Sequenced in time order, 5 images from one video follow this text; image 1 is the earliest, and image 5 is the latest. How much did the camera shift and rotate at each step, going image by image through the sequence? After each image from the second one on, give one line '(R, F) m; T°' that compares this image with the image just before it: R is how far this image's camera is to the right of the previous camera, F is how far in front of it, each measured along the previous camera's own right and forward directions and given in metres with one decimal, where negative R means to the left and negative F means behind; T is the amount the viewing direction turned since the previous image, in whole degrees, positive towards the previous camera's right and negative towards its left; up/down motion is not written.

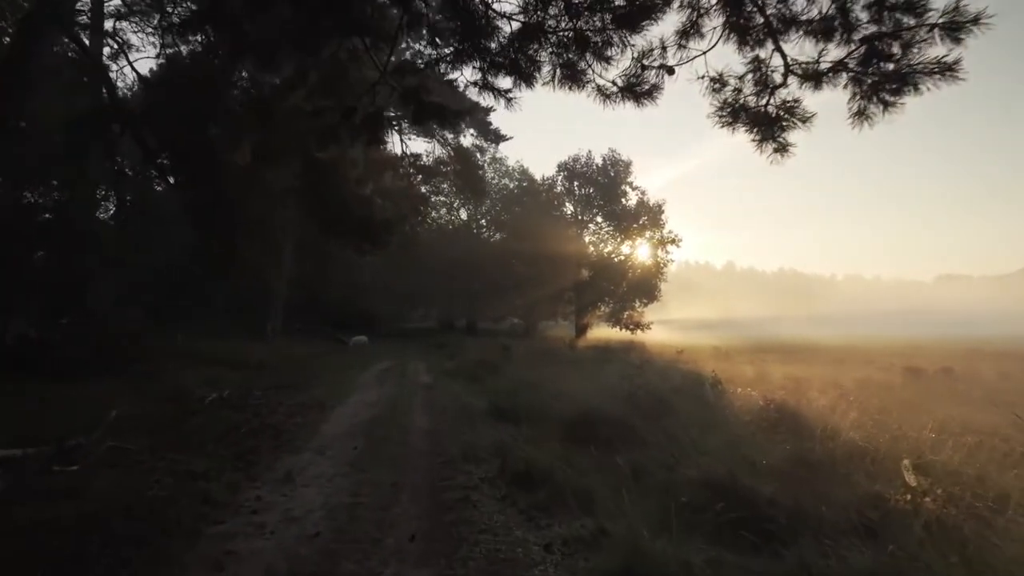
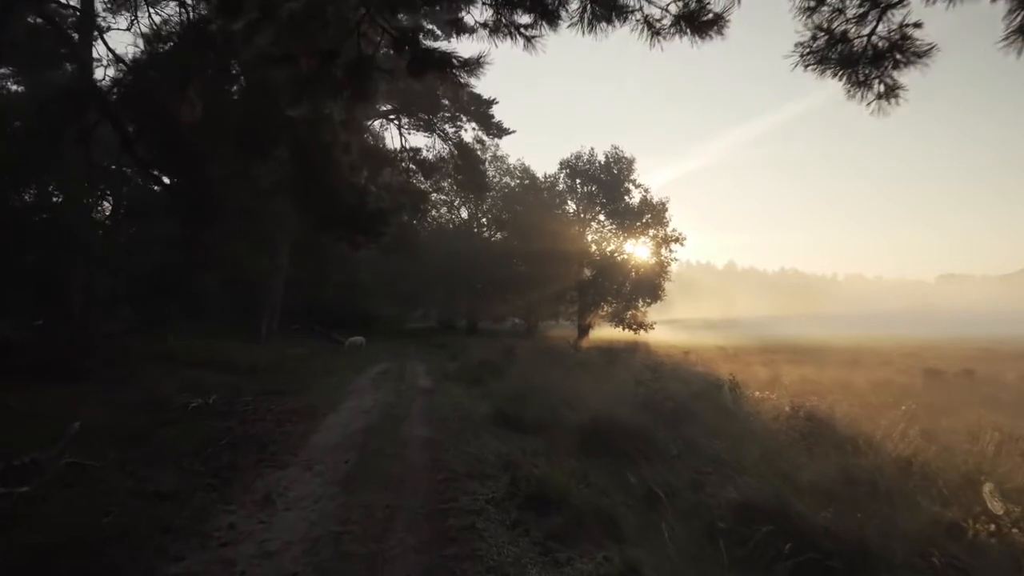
(-0.1, +1.0) m; 0°
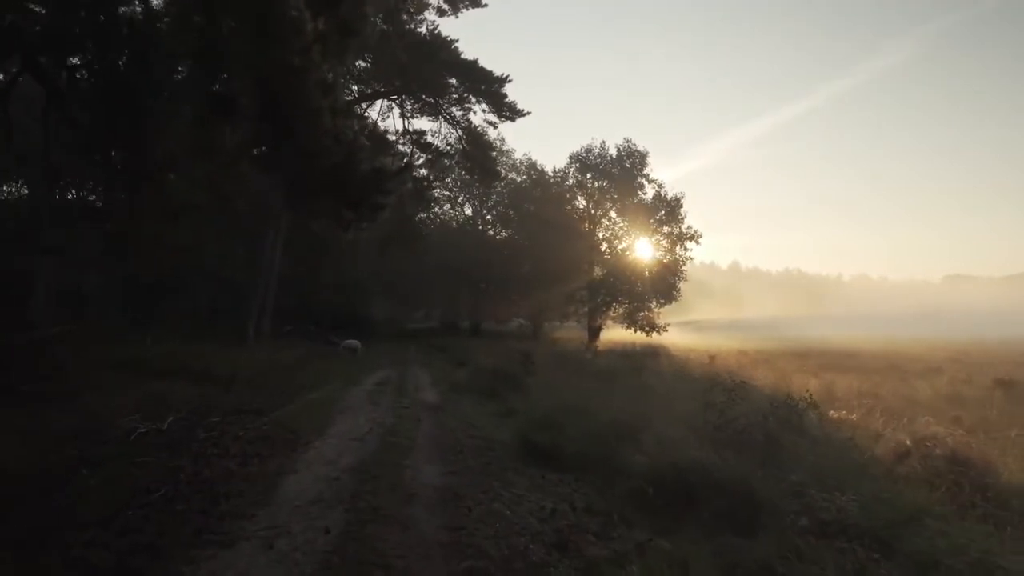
(-0.5, +3.0) m; 0°
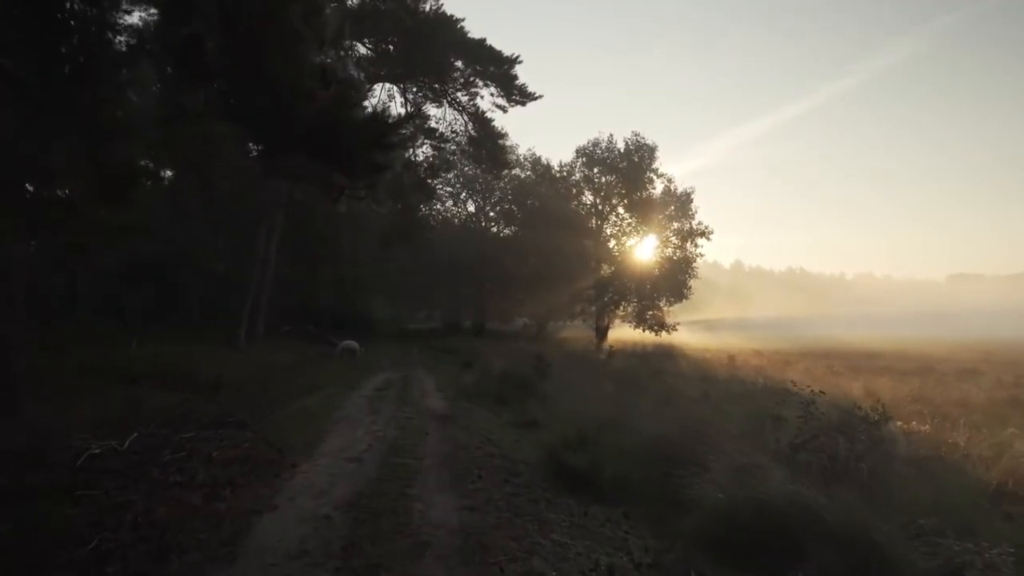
(-0.4, +1.9) m; 0°
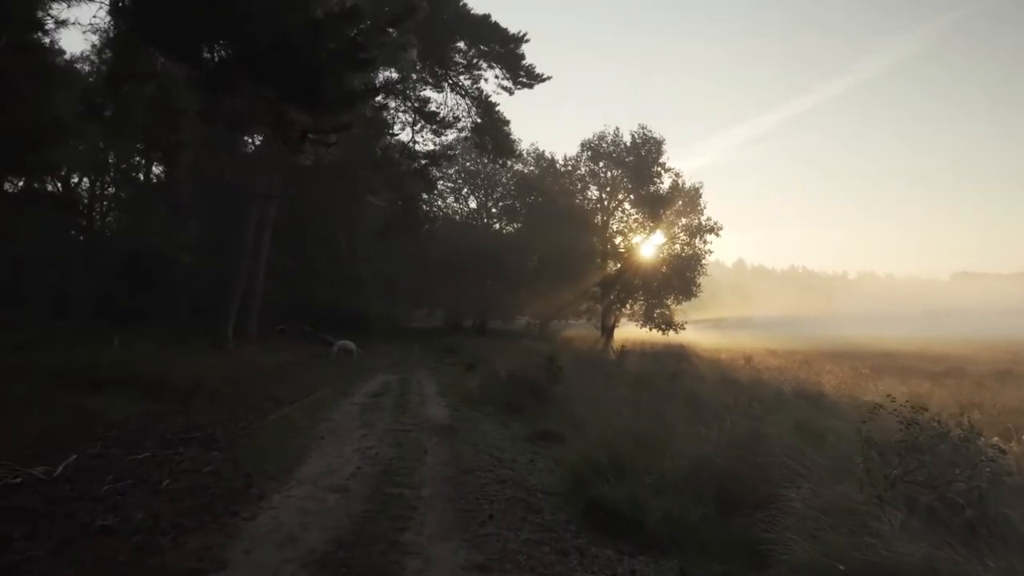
(-0.2, +1.8) m; 0°
